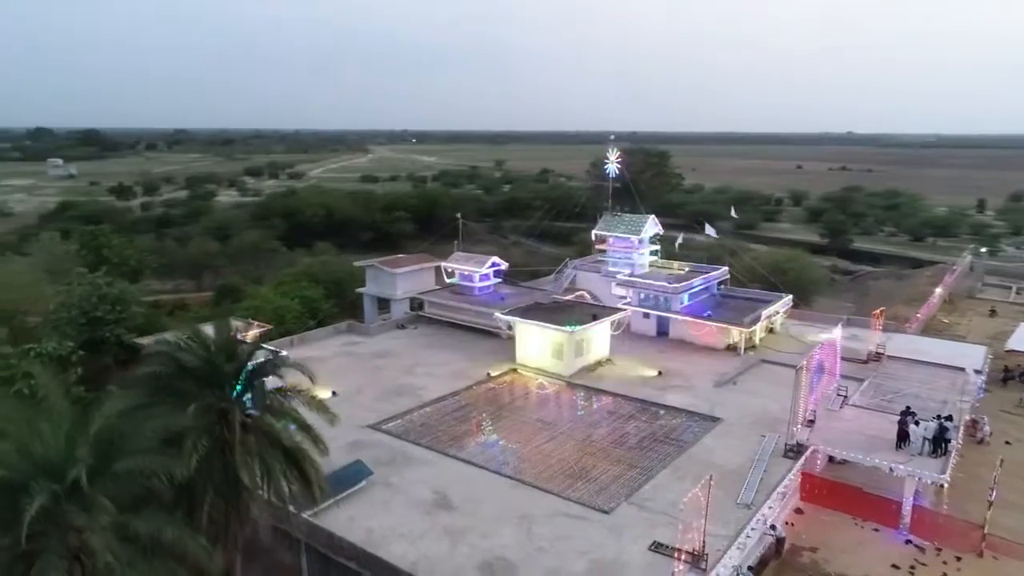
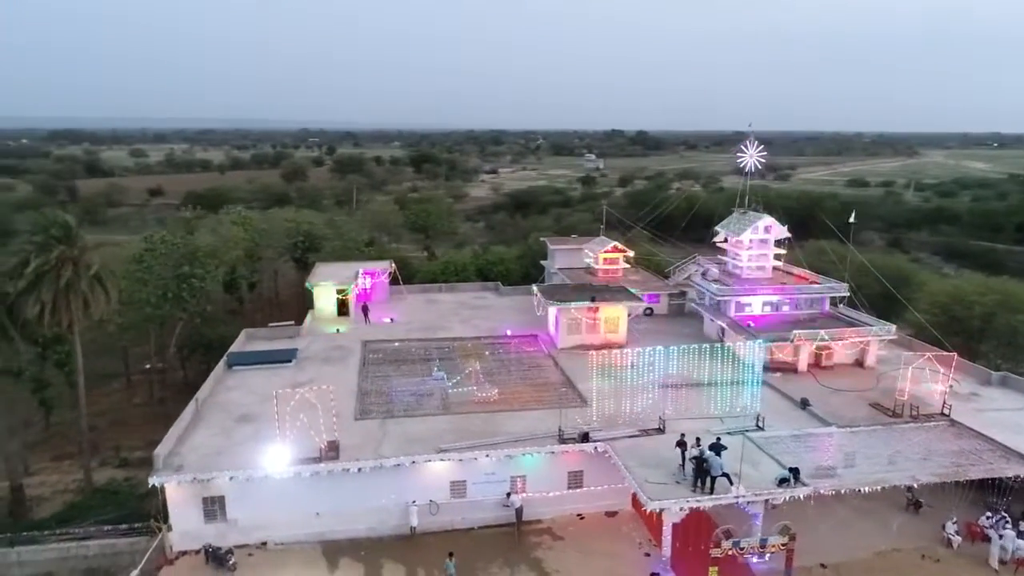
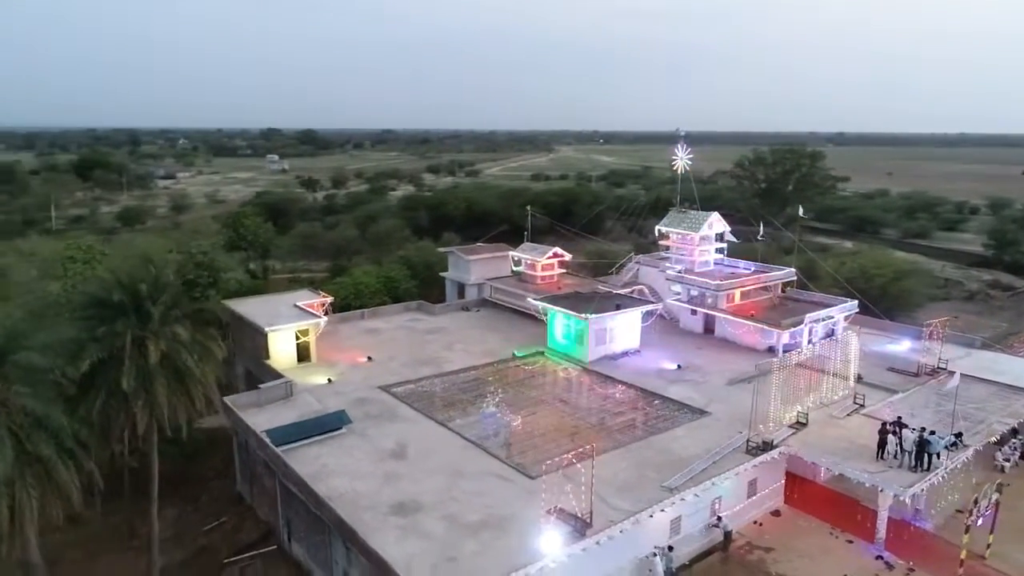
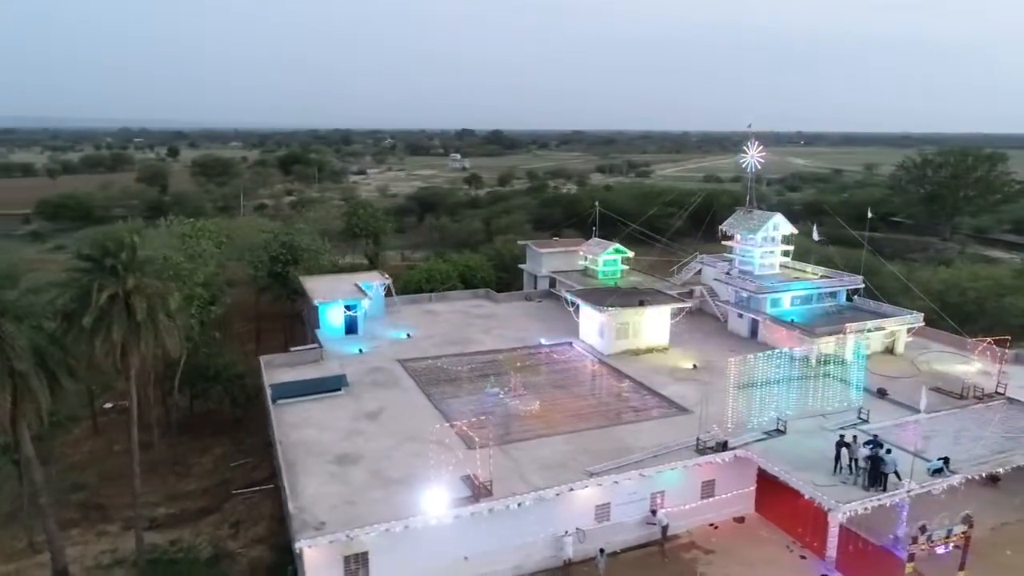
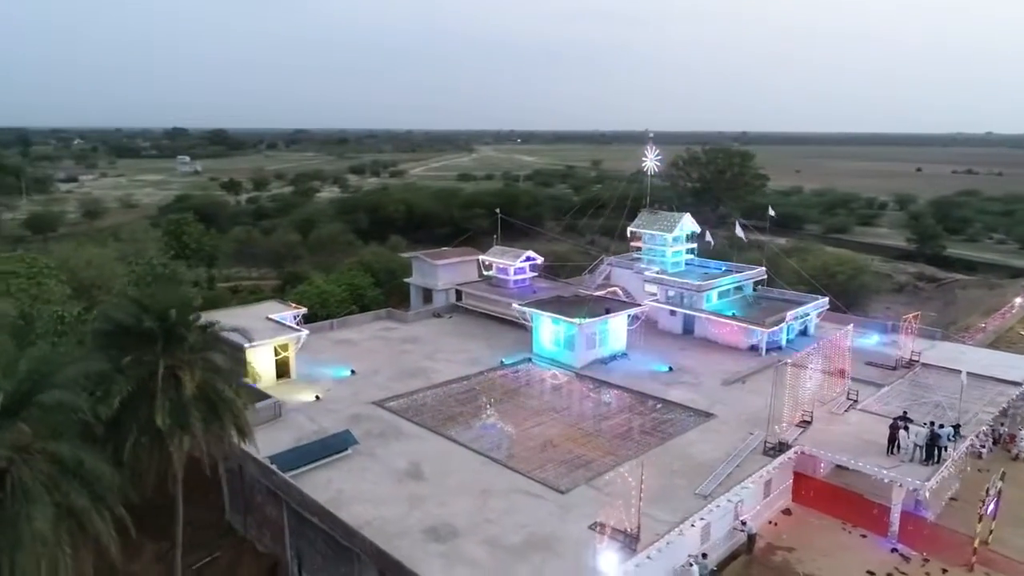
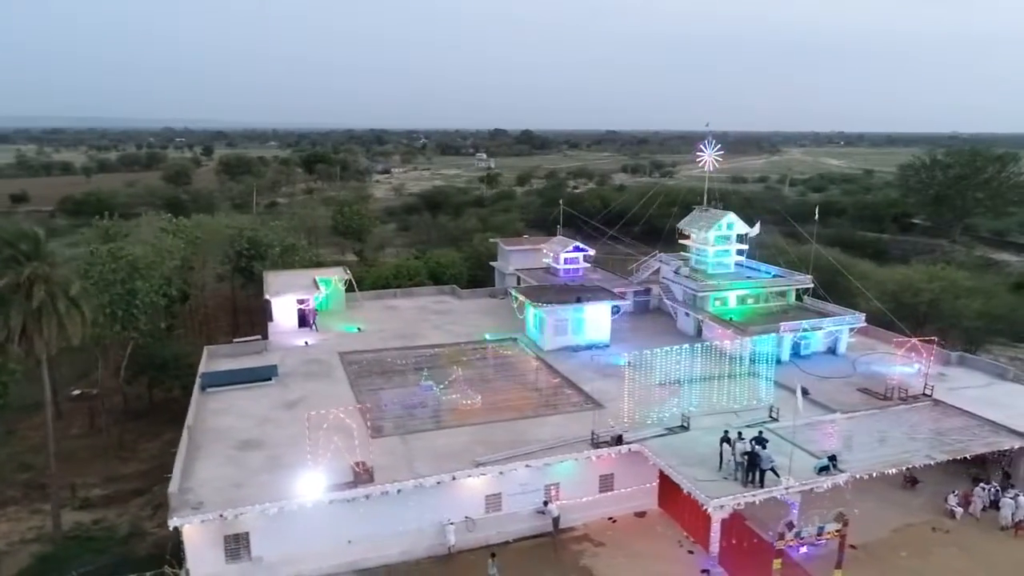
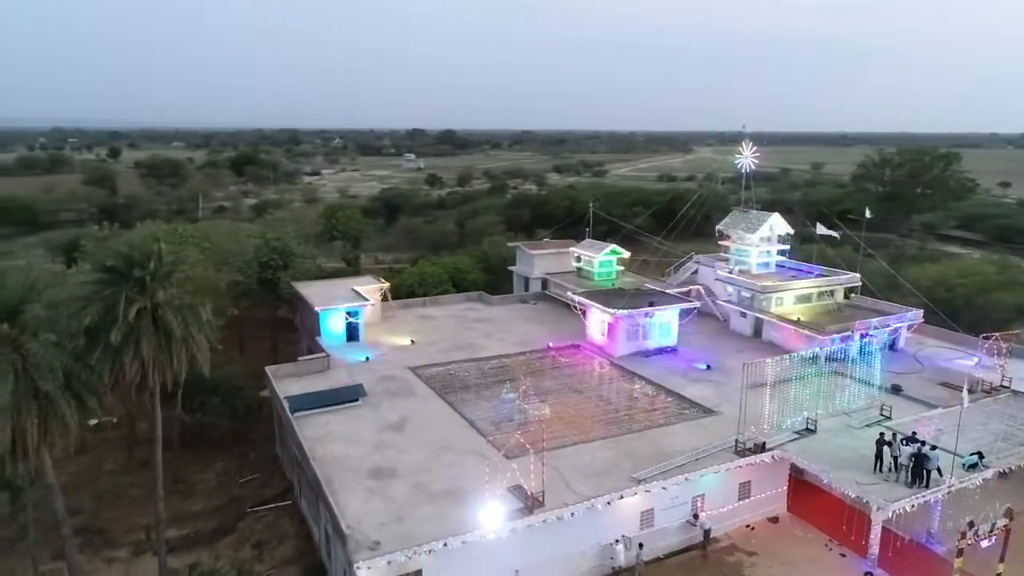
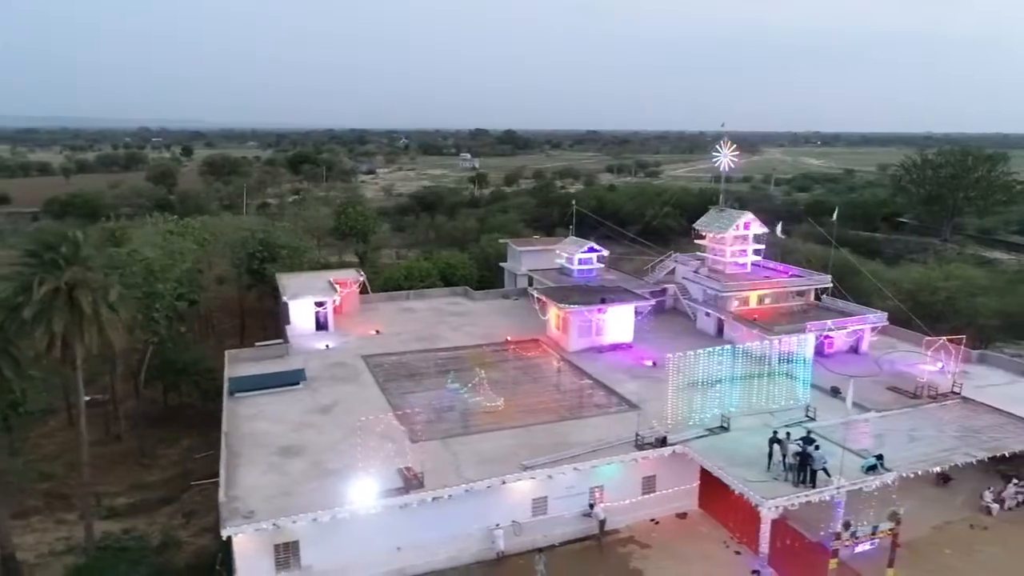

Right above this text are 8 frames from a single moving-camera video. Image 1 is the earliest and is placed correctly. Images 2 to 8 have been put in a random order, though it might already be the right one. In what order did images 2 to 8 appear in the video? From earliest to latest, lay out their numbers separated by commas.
5, 3, 7, 4, 8, 6, 2
